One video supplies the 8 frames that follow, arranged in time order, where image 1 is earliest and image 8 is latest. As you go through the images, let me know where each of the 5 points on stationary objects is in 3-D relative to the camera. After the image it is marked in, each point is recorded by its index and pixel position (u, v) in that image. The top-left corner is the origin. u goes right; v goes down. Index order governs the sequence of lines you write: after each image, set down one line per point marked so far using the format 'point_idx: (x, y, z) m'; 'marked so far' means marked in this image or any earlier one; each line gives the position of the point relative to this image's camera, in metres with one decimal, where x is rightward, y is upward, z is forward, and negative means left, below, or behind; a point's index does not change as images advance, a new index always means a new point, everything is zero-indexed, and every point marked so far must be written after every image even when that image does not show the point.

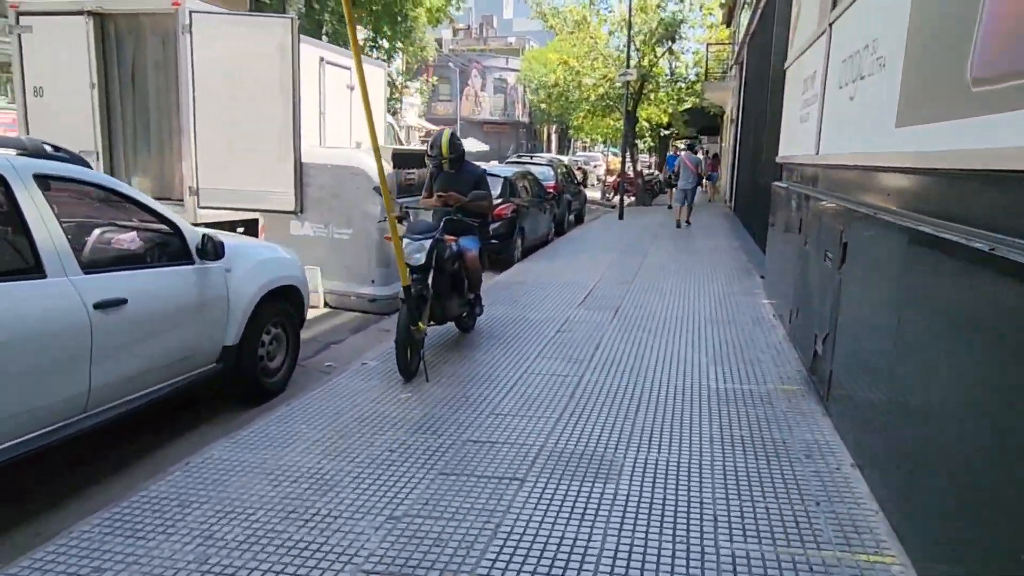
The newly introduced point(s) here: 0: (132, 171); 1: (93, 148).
0: (-5.0, +1.5, +8.8) m
1: (-5.5, +1.8, +8.5) m
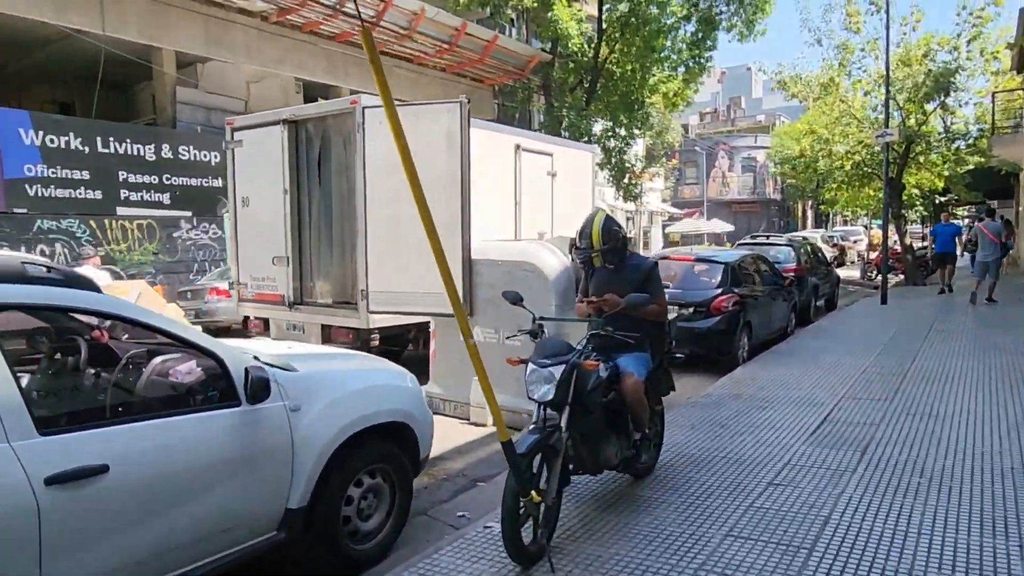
0: (-2.6, +0.2, +8.7) m
1: (-3.0, +0.5, +8.6) m
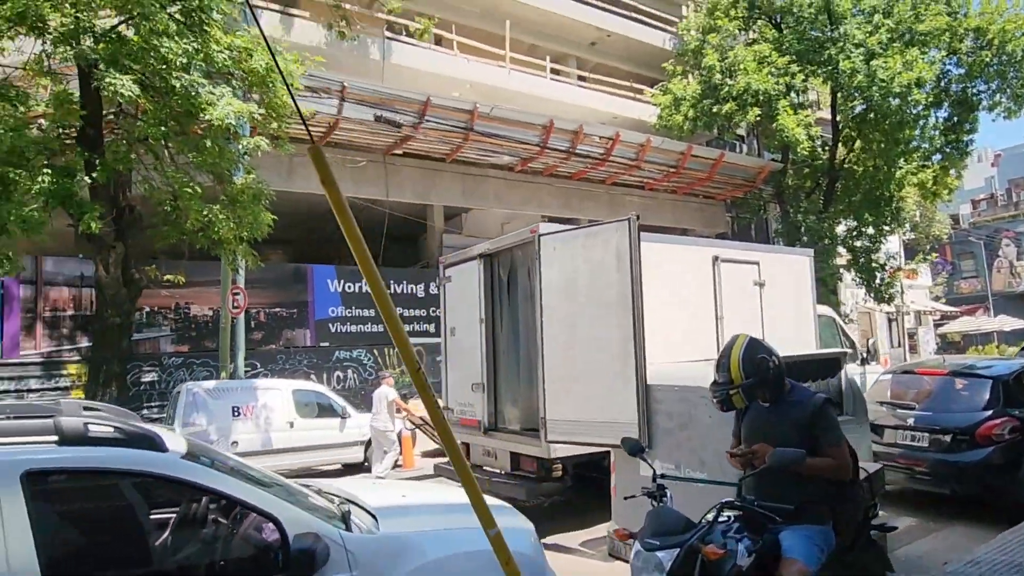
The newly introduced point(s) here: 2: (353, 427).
0: (0.0, -1.6, +9.4) m
1: (-0.5, -1.3, +9.6) m
2: (-3.2, -2.7, +13.0) m
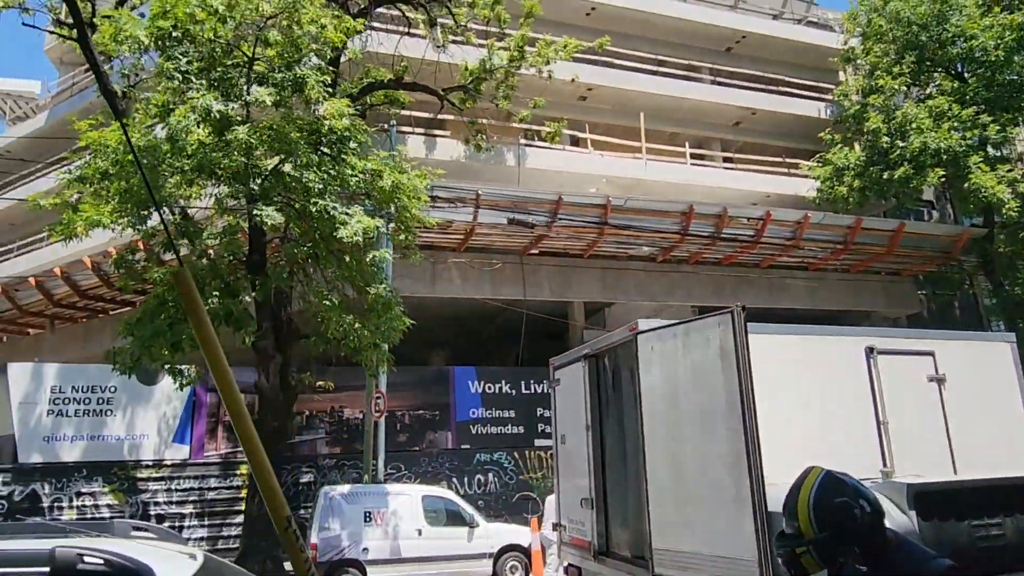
0: (+1.3, -2.9, +8.4) m
1: (+1.0, -2.7, +8.8) m
2: (-0.6, -4.7, +12.6) m
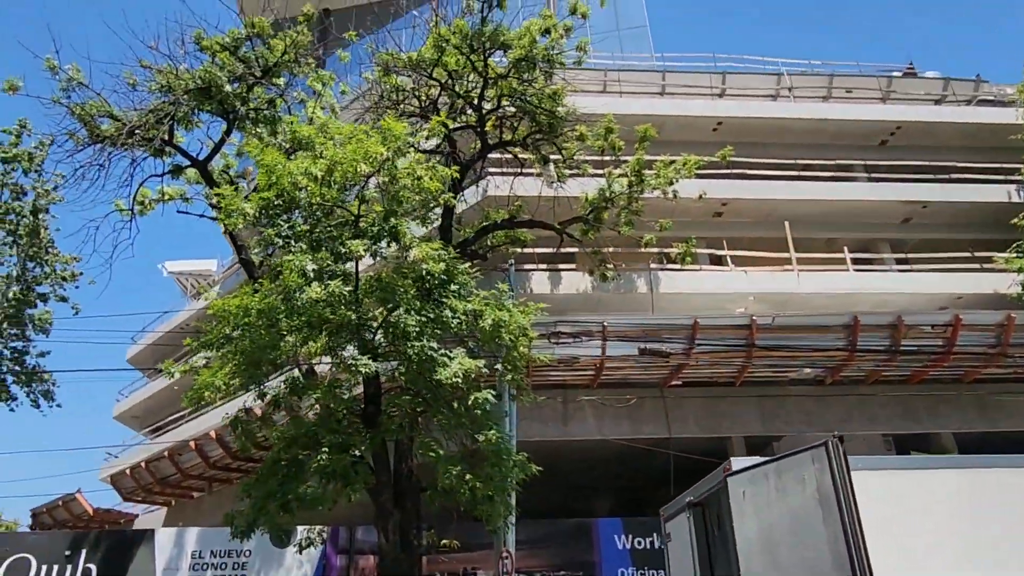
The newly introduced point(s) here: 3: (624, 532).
0: (+2.5, -4.3, +6.2) m
1: (+2.2, -4.2, +6.6) m
2: (+1.8, -7.0, +10.2) m
3: (+2.5, -5.4, +14.5) m
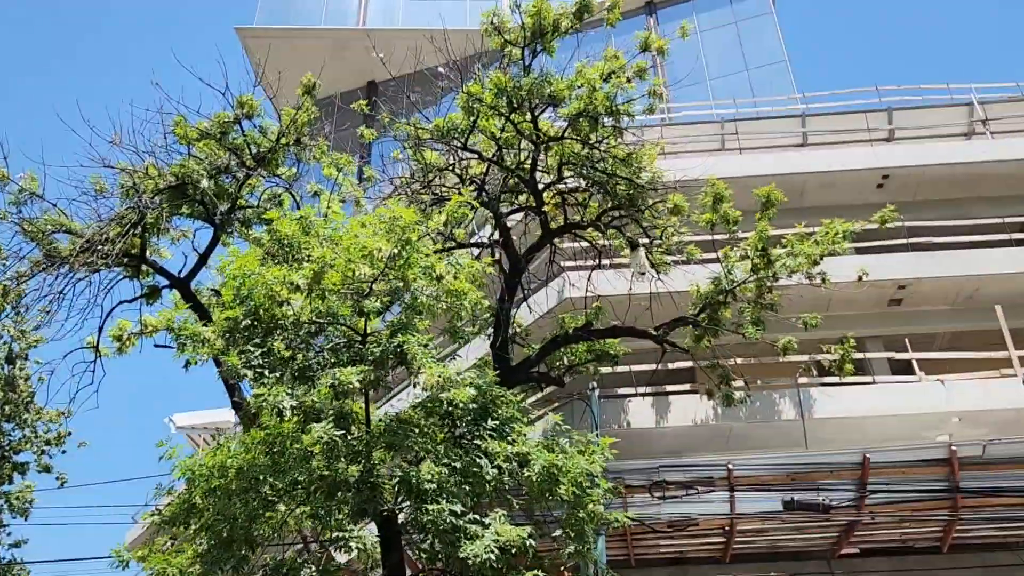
0: (+2.2, -4.9, +1.5) m
1: (+2.0, -4.9, +2.0) m
2: (+2.5, -8.2, +5.1) m
3: (+4.0, -7.3, +9.4) m
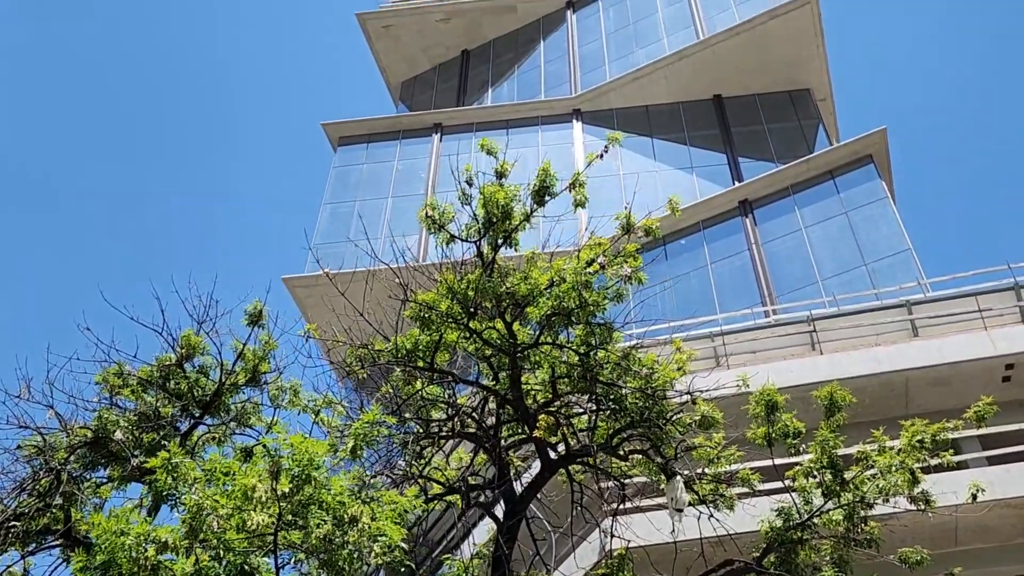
0: (+1.2, -4.2, -2.0) m
1: (+1.1, -4.4, -1.5) m
2: (+2.2, -8.5, 0.0) m
3: (+4.2, -9.0, +4.2) m
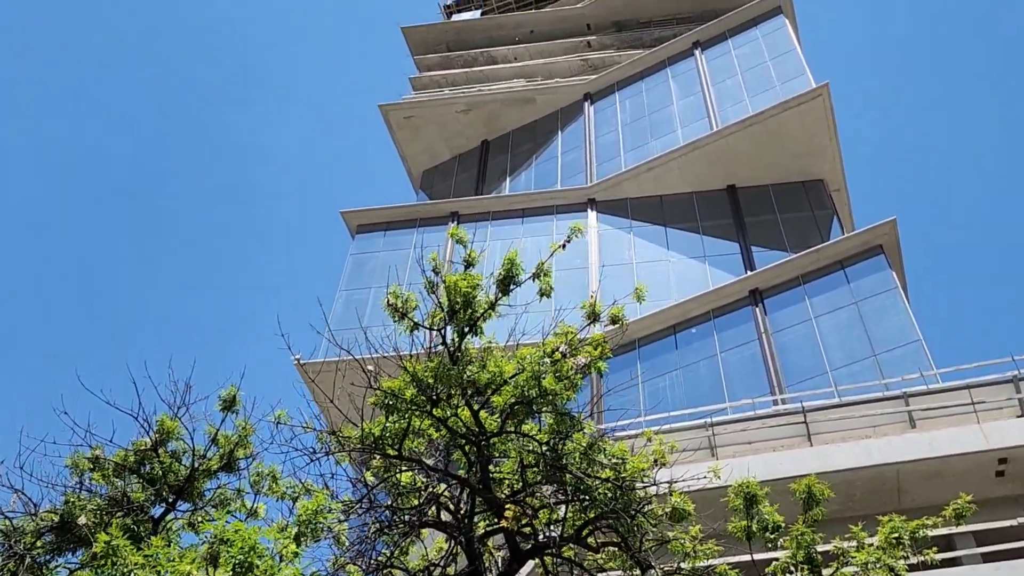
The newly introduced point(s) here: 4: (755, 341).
0: (+0.6, -3.9, -2.3) m
1: (+0.5, -4.2, -1.8) m
2: (+1.5, -8.5, -0.9) m
3: (+3.7, -9.6, +3.2) m
4: (+6.8, -1.5, +19.2) m
